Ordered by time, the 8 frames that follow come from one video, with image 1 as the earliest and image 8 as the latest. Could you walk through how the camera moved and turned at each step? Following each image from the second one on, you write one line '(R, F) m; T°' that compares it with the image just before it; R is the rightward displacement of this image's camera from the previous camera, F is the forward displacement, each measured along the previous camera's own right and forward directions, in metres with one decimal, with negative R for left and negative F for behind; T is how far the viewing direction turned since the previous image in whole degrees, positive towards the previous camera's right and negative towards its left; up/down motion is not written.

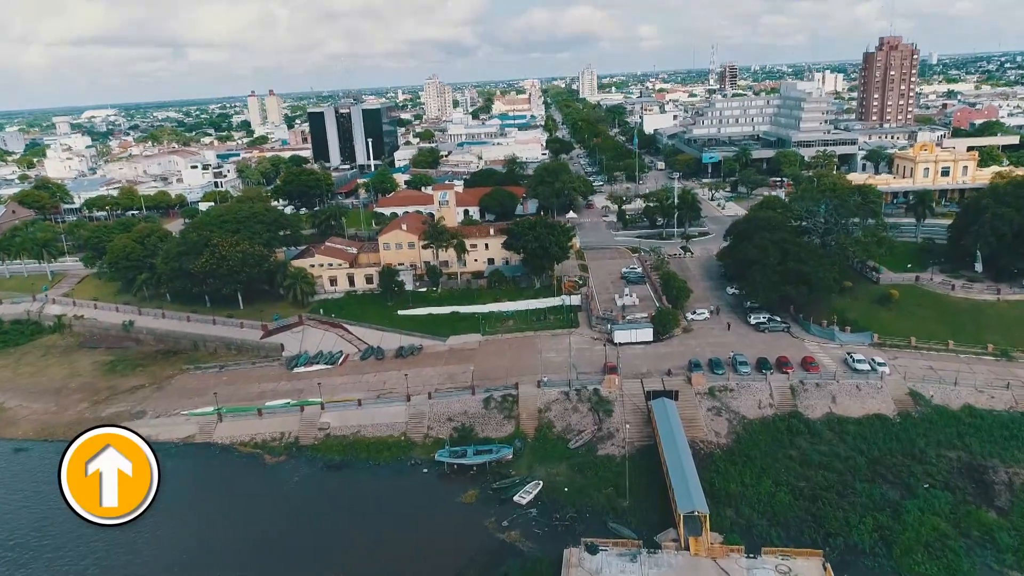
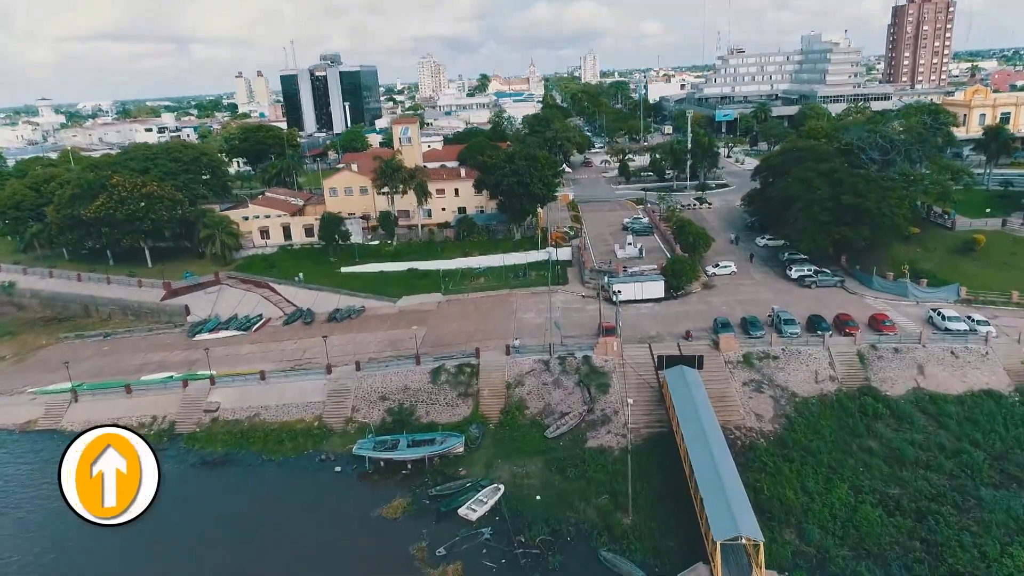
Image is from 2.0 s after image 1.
(+2.6, +15.8) m; 0°
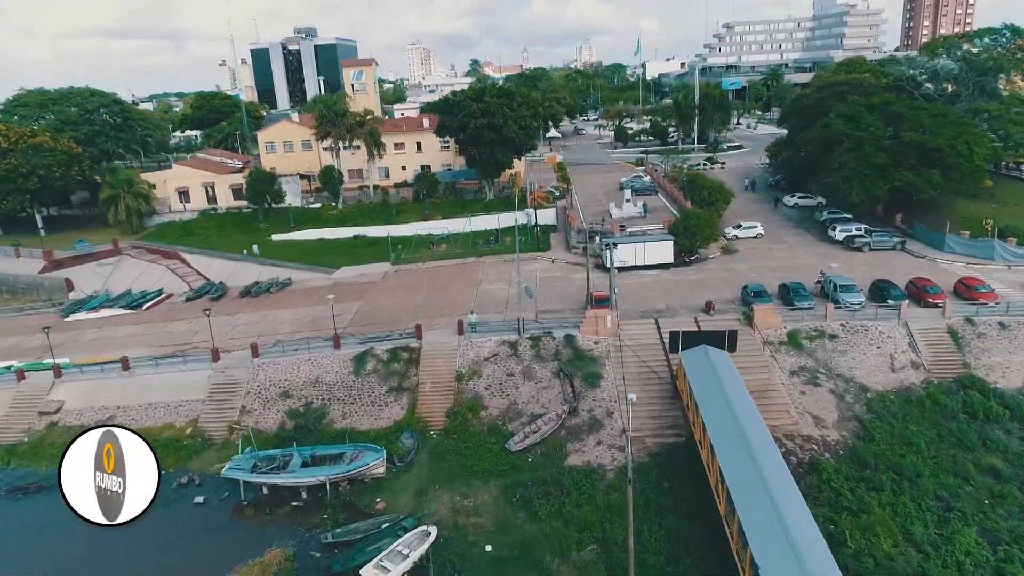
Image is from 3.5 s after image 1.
(+1.8, +11.5) m; 0°
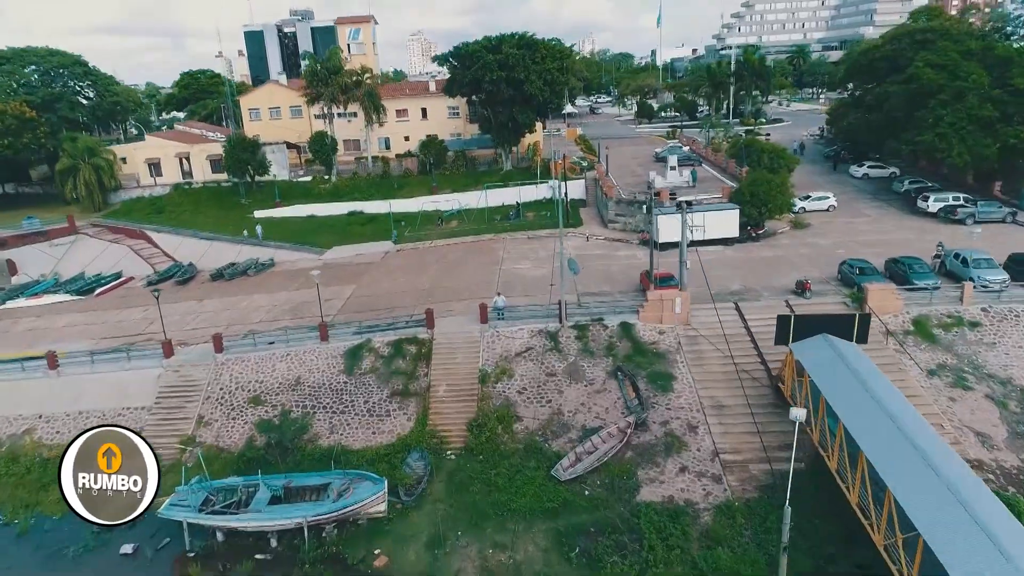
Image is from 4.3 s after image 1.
(-1.2, +6.9) m; 0°
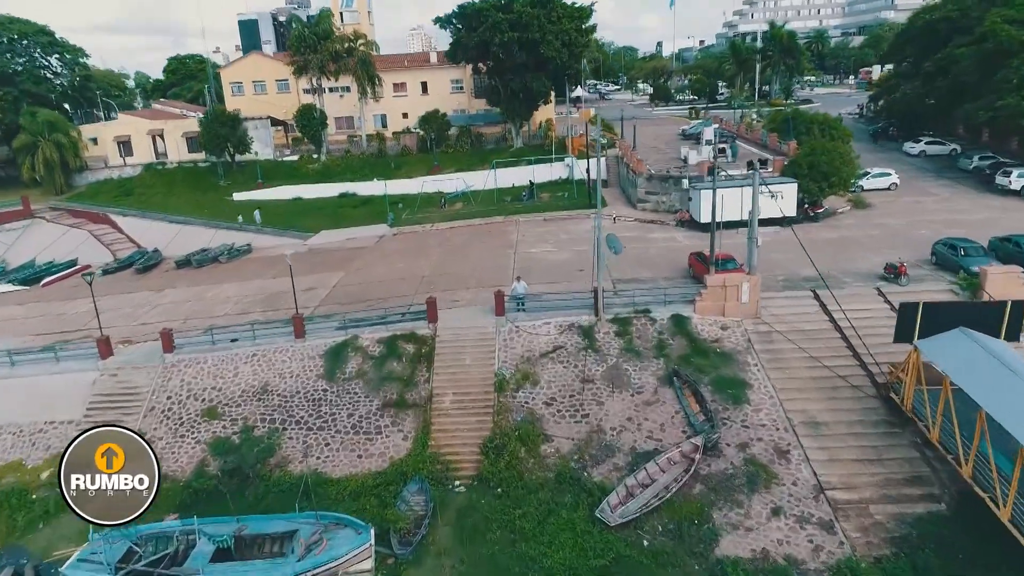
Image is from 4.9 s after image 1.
(-0.6, +4.7) m; 0°
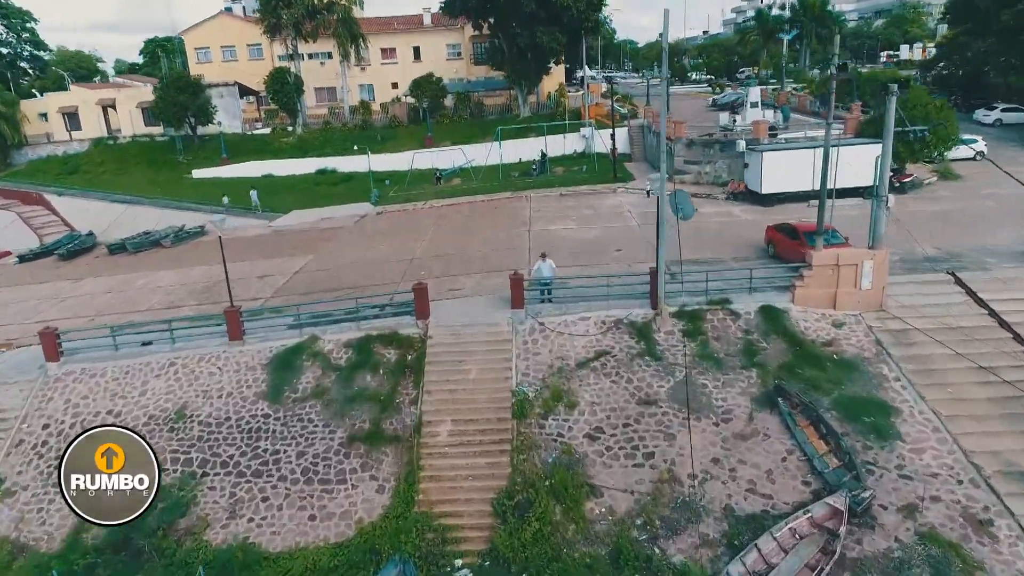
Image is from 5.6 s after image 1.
(-0.5, +5.4) m; 0°
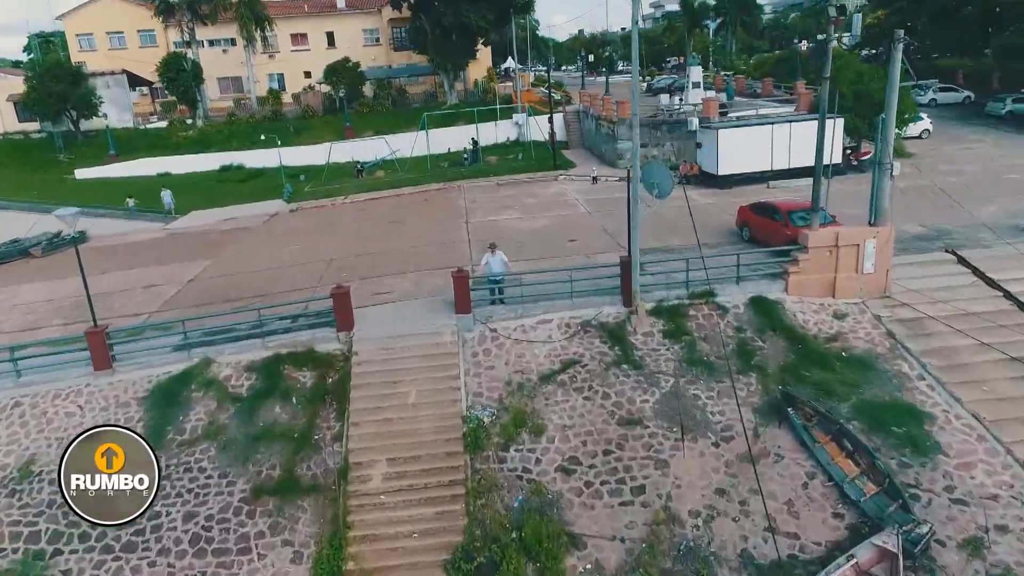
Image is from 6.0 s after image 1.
(-0.2, +2.4) m; +6°
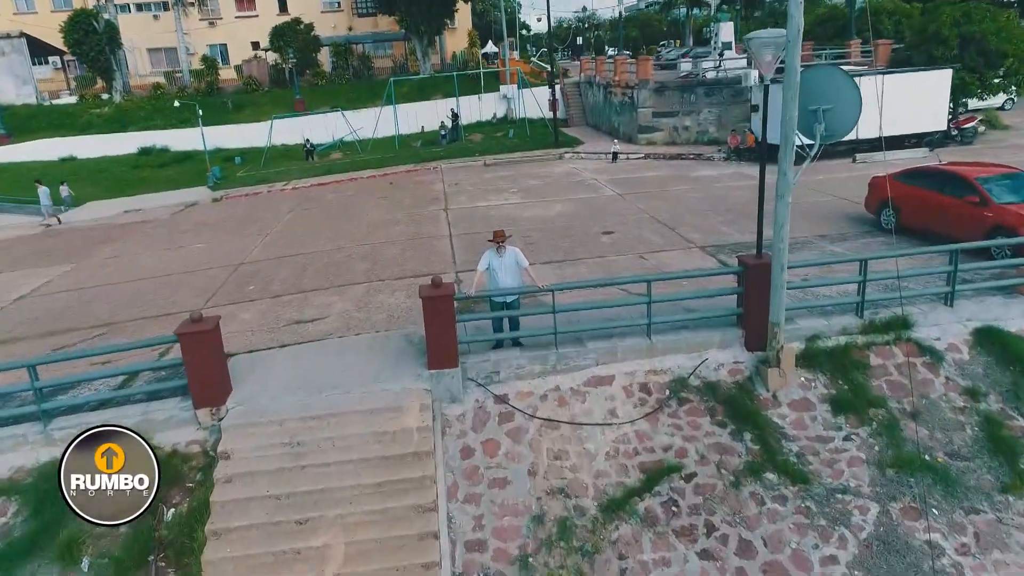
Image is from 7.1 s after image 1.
(-0.4, +5.2) m; +2°
